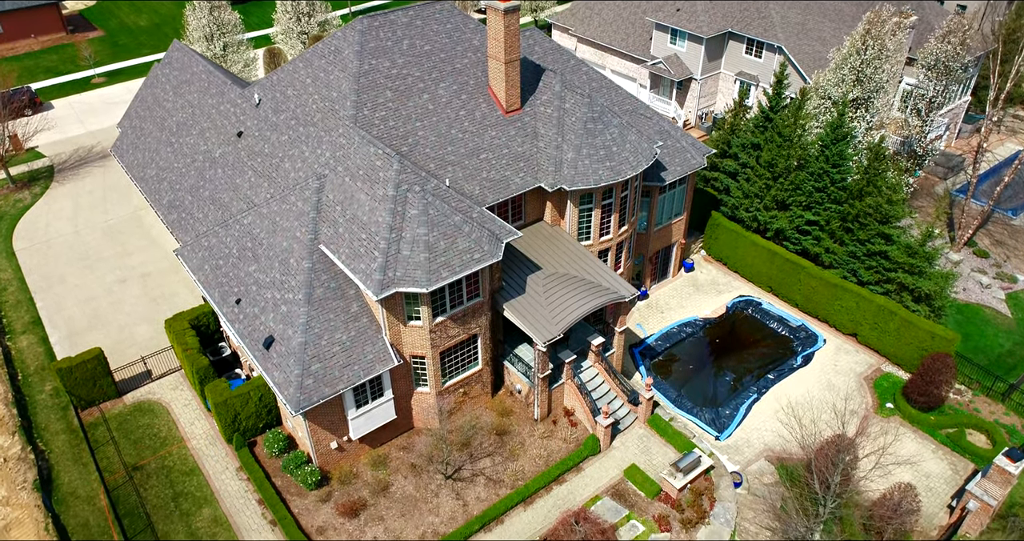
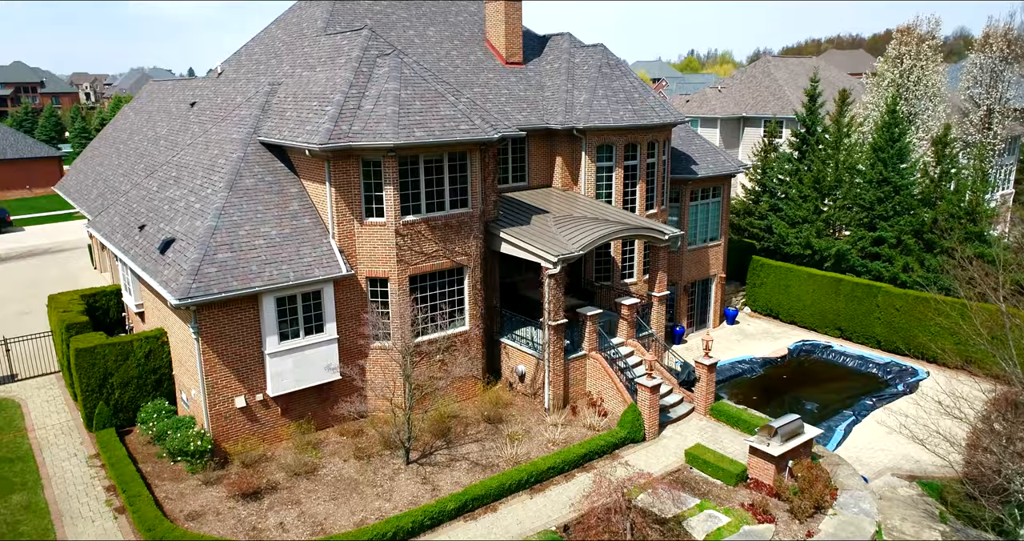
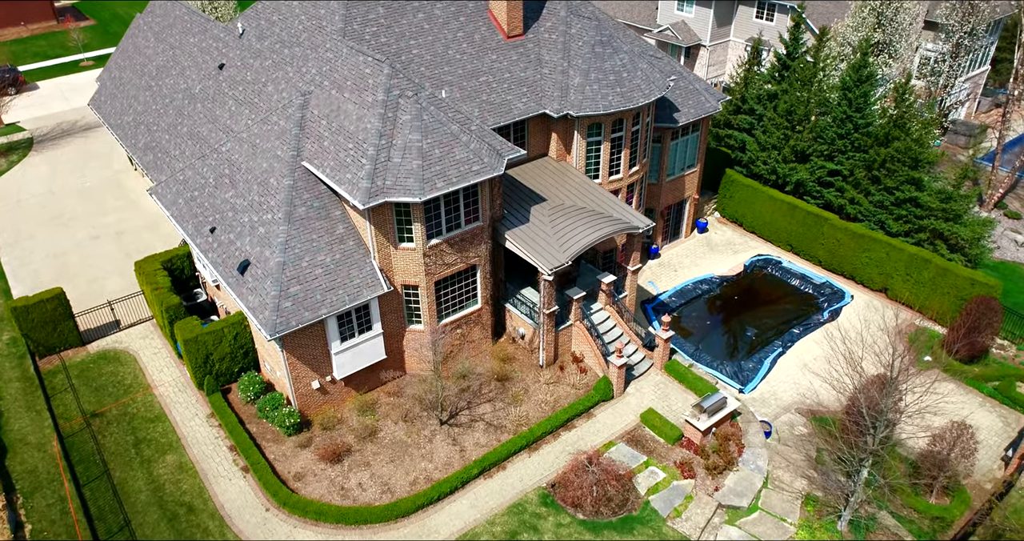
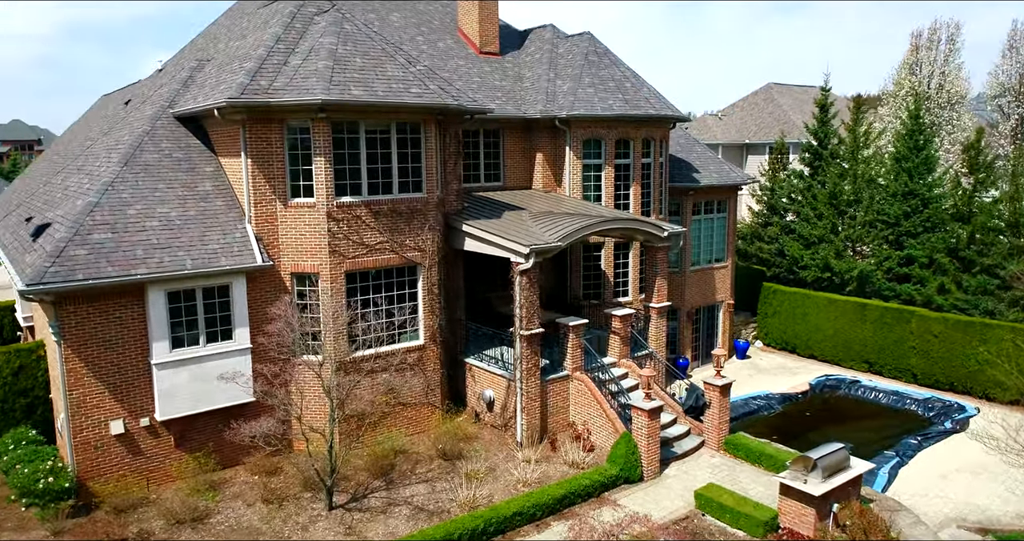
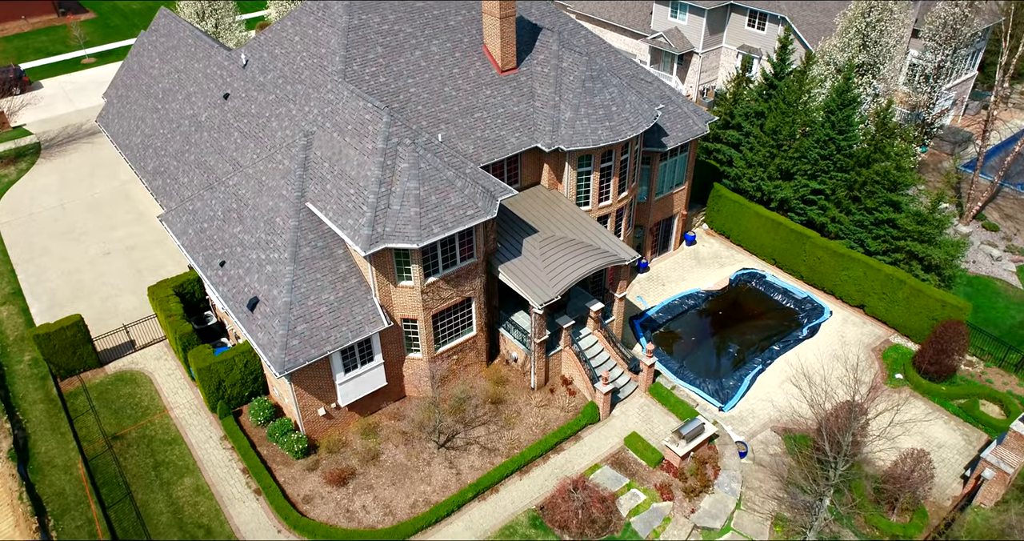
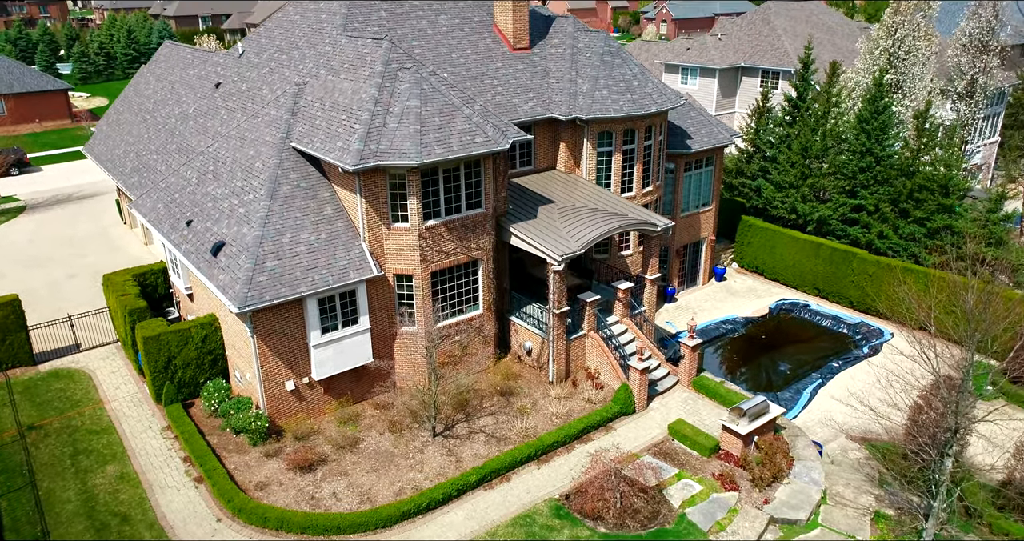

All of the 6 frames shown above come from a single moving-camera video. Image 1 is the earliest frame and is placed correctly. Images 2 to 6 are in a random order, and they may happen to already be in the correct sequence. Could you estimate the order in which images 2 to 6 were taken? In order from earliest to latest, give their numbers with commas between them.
5, 3, 6, 2, 4
